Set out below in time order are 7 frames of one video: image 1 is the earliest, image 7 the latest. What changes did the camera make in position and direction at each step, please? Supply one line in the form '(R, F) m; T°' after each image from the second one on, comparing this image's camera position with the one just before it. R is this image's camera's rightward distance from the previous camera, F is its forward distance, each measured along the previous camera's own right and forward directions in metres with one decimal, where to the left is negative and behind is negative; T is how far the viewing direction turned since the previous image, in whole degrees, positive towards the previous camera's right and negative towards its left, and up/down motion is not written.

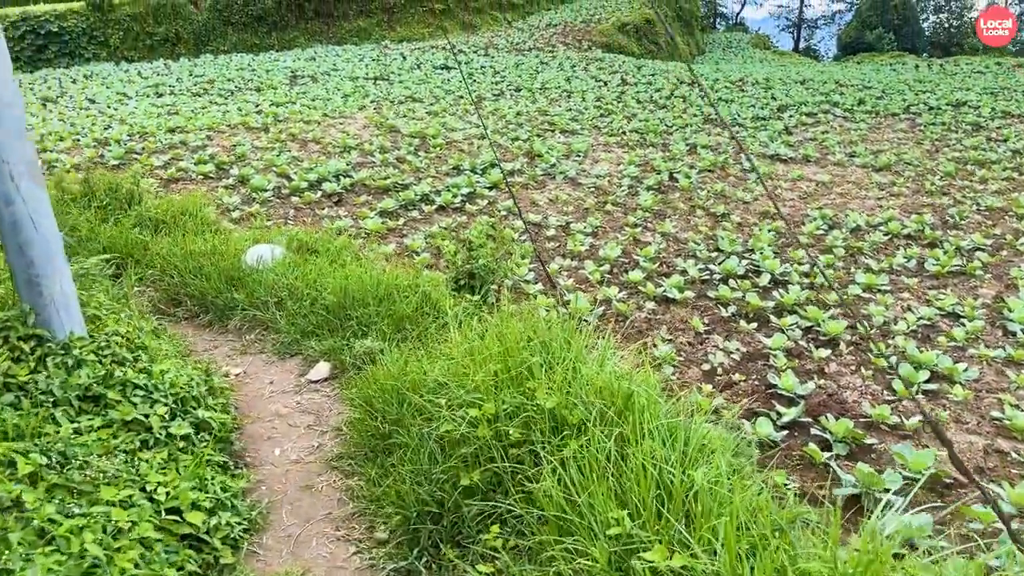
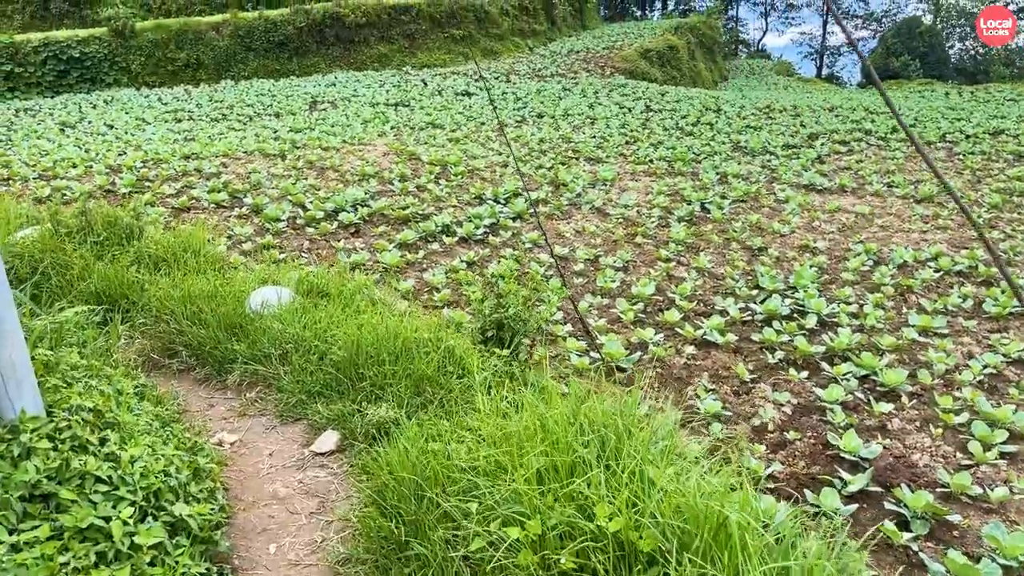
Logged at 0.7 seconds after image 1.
(0.0, +0.3) m; -1°
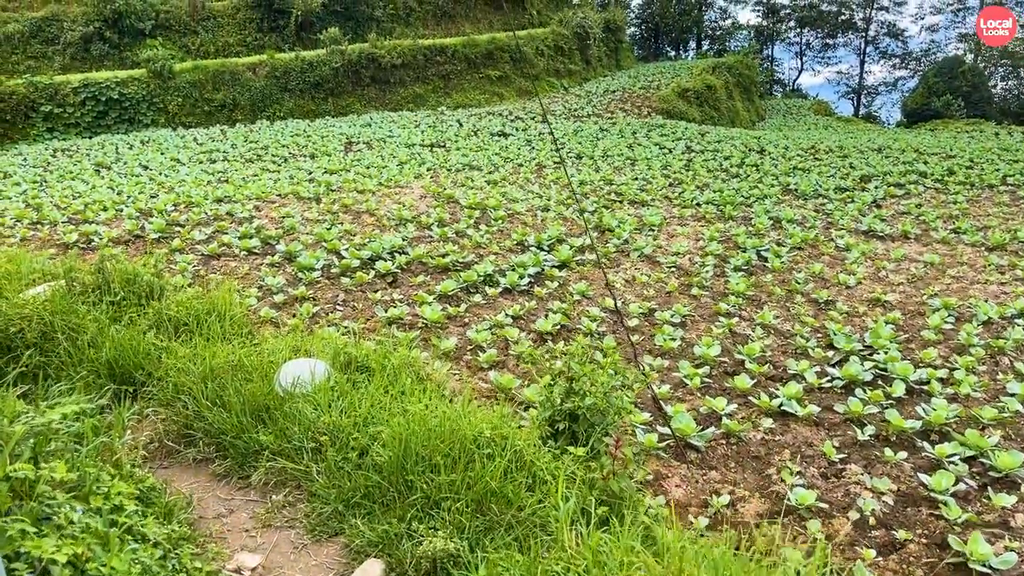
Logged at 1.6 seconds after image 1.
(-0.1, +0.3) m; -2°
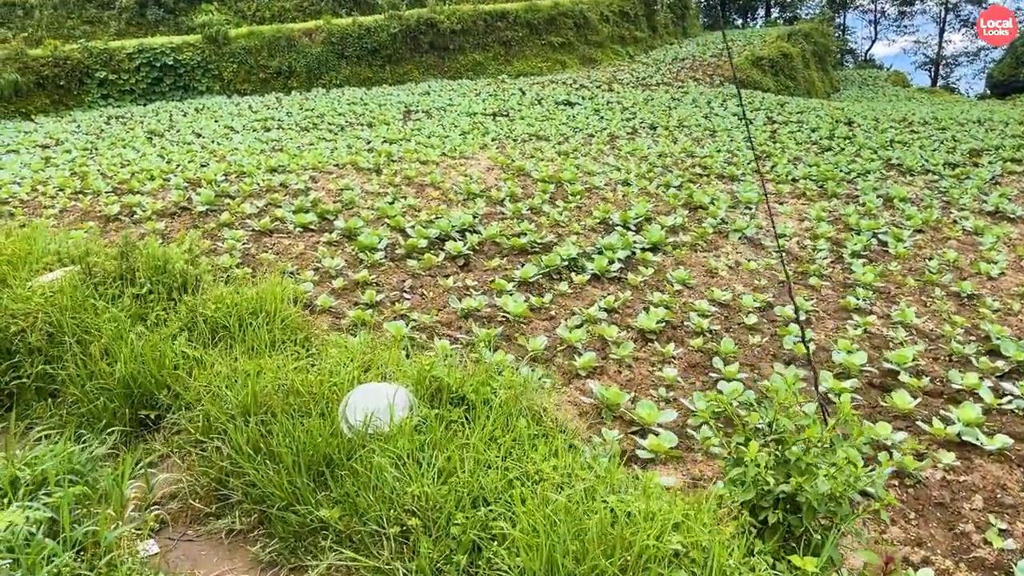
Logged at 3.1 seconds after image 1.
(-0.2, +0.6) m; -3°
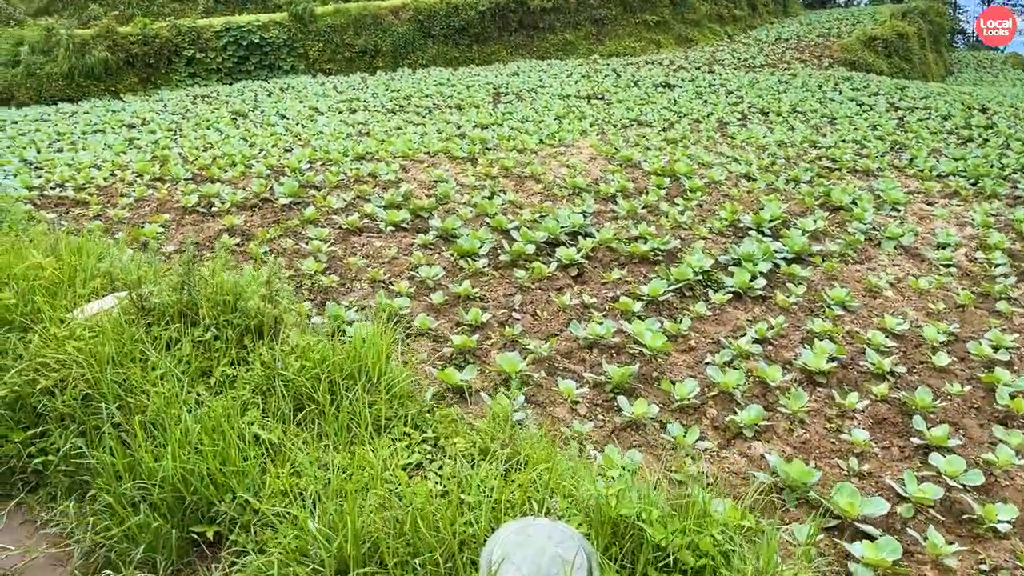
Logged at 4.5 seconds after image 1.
(-0.2, +0.6) m; -5°
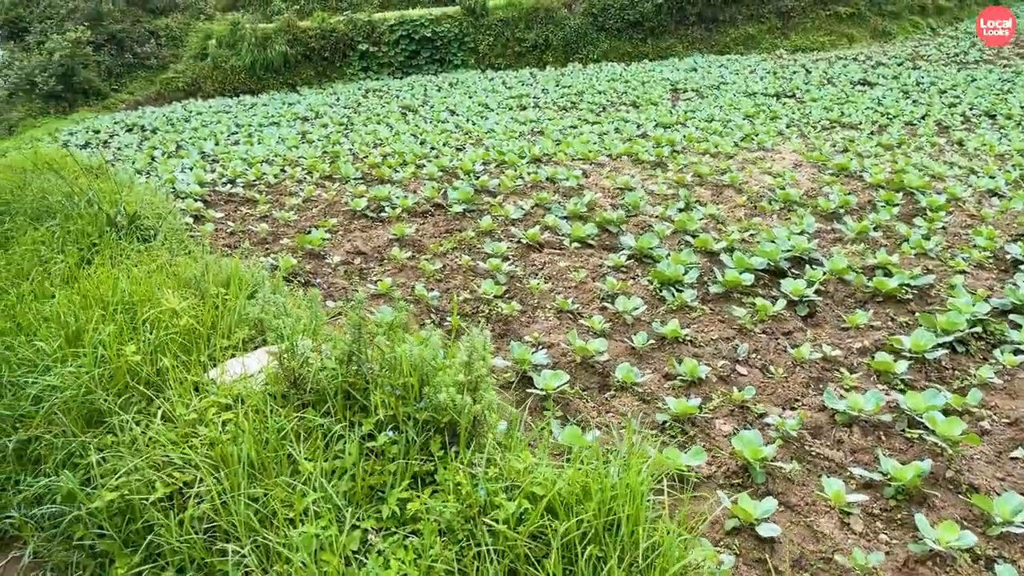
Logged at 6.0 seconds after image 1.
(-0.2, +0.6) m; -10°
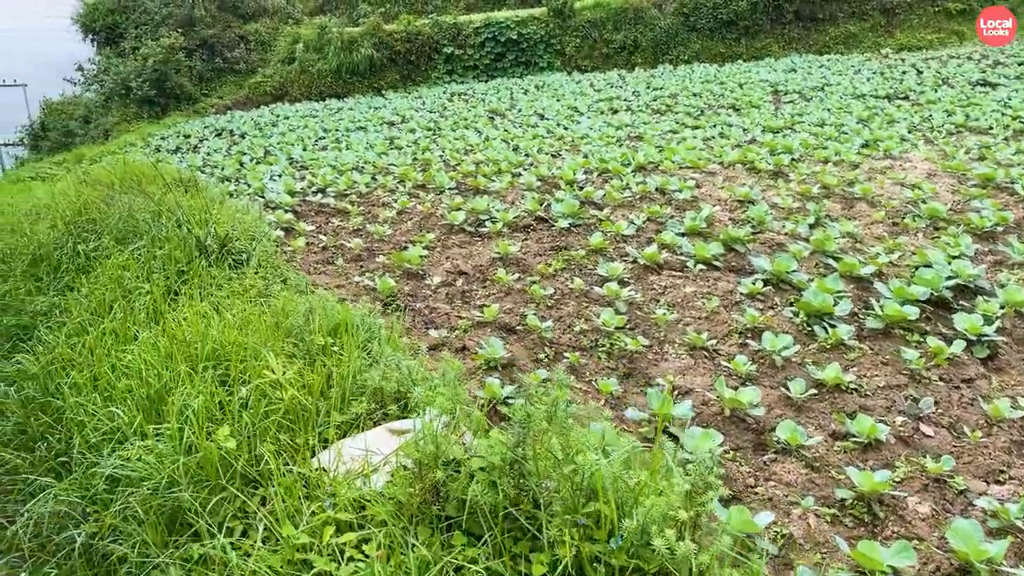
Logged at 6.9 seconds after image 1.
(-0.2, +0.3) m; -5°
